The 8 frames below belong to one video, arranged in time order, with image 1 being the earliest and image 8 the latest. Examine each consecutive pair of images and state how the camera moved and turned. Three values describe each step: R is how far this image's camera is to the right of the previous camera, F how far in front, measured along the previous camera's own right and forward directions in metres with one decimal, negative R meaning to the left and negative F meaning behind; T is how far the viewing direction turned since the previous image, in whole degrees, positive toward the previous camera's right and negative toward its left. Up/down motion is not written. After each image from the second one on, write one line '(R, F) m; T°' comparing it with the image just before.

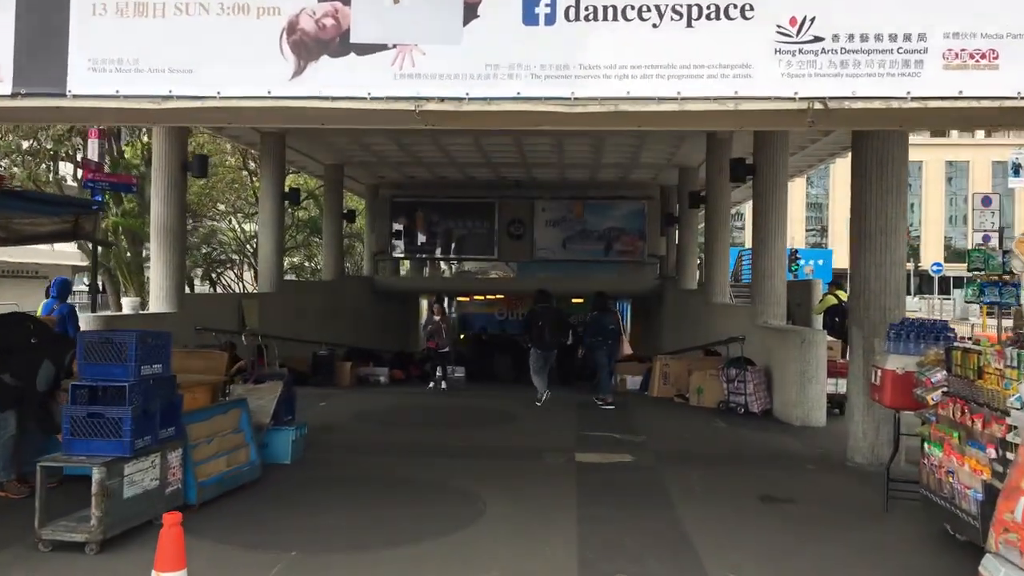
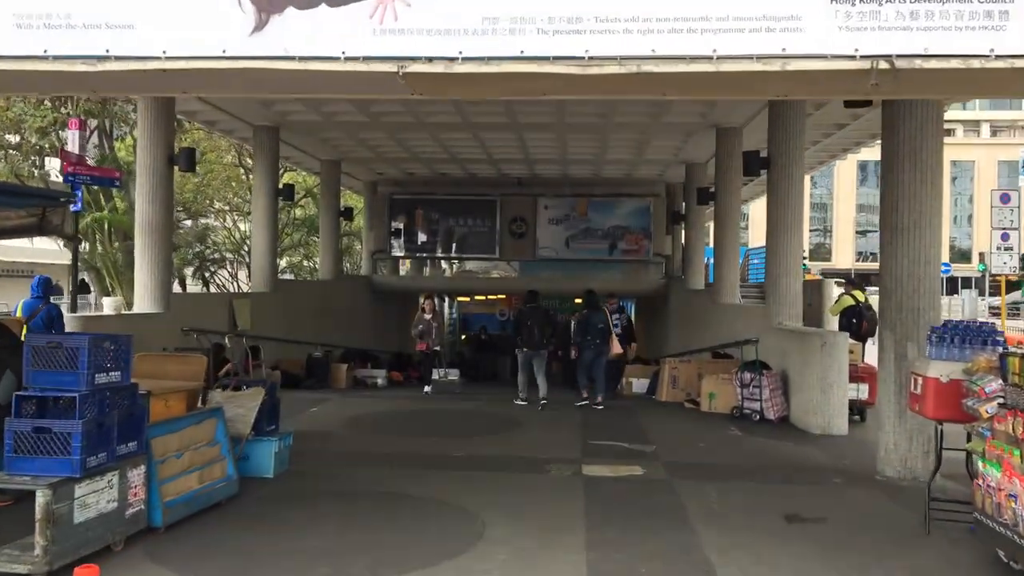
(0.0, +0.6) m; 0°
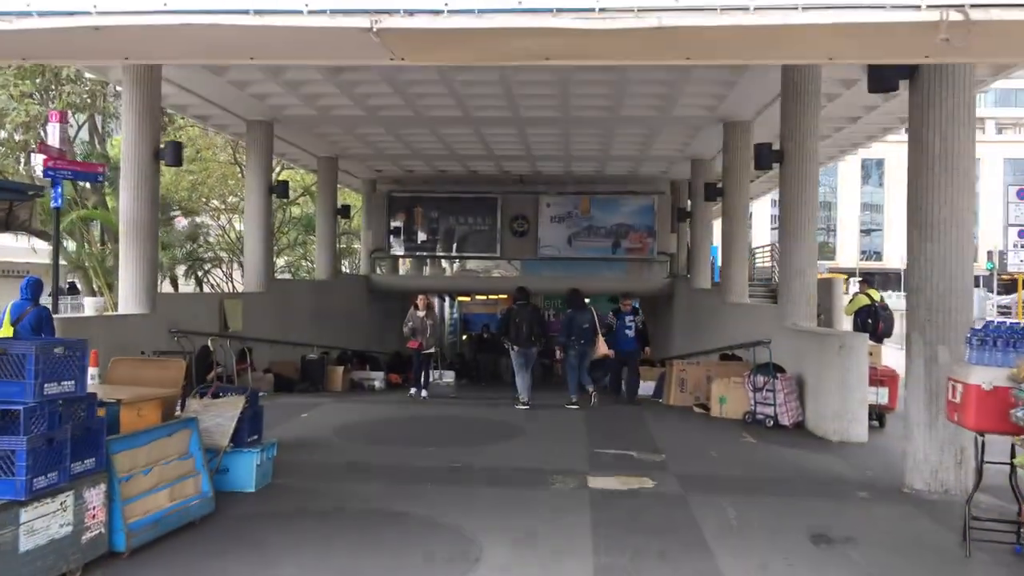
(0.0, +0.5) m; 0°
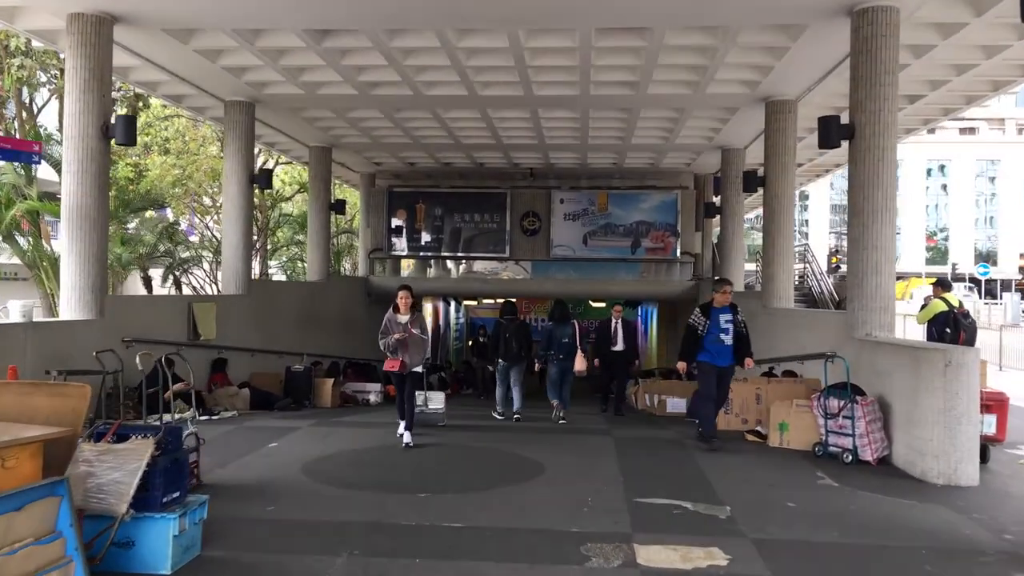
(-0.1, +1.8) m; 0°
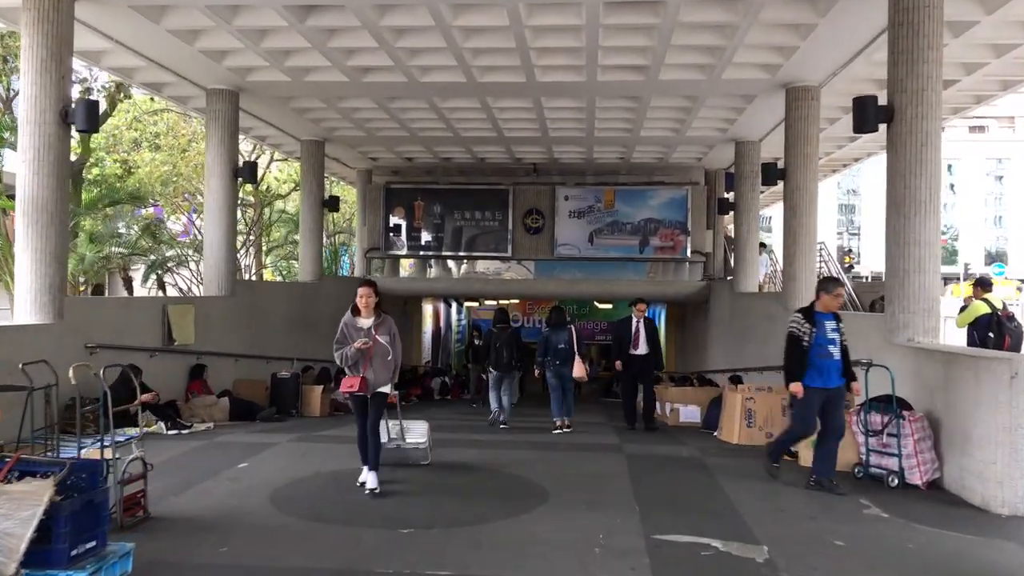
(0.0, +0.9) m; 0°
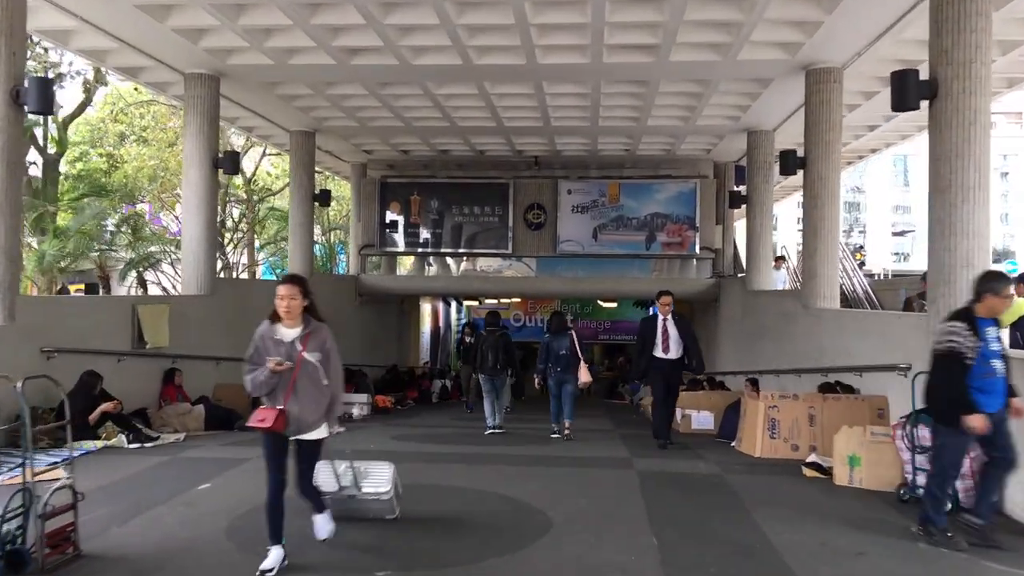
(0.0, +0.8) m; 0°
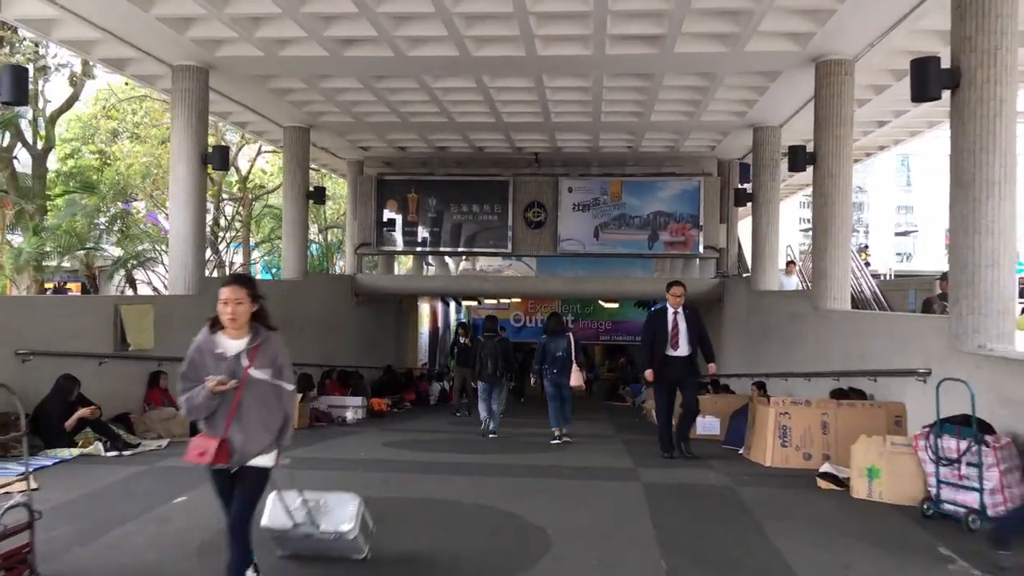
(0.0, +0.4) m; 0°
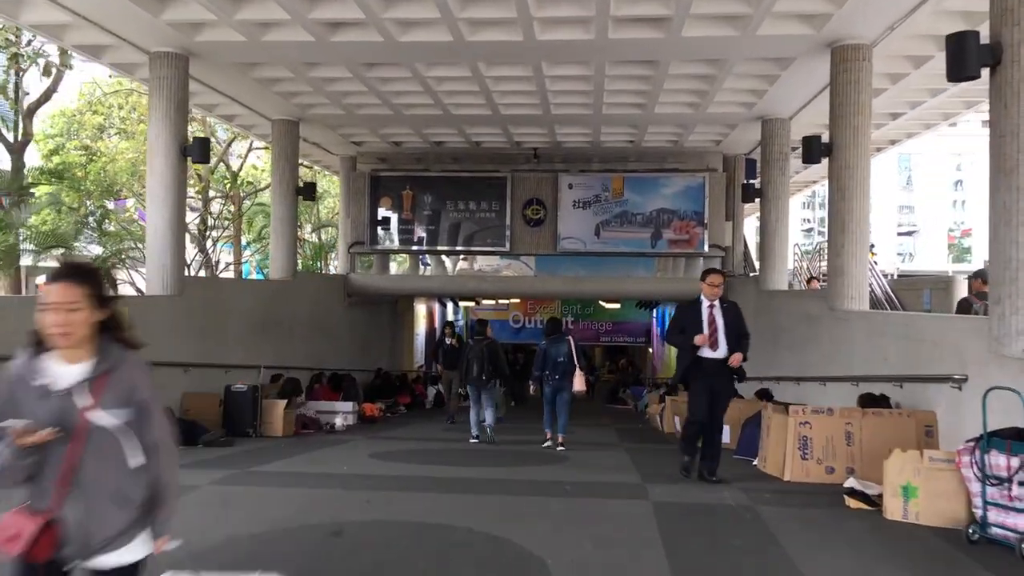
(0.0, +0.6) m; 0°
